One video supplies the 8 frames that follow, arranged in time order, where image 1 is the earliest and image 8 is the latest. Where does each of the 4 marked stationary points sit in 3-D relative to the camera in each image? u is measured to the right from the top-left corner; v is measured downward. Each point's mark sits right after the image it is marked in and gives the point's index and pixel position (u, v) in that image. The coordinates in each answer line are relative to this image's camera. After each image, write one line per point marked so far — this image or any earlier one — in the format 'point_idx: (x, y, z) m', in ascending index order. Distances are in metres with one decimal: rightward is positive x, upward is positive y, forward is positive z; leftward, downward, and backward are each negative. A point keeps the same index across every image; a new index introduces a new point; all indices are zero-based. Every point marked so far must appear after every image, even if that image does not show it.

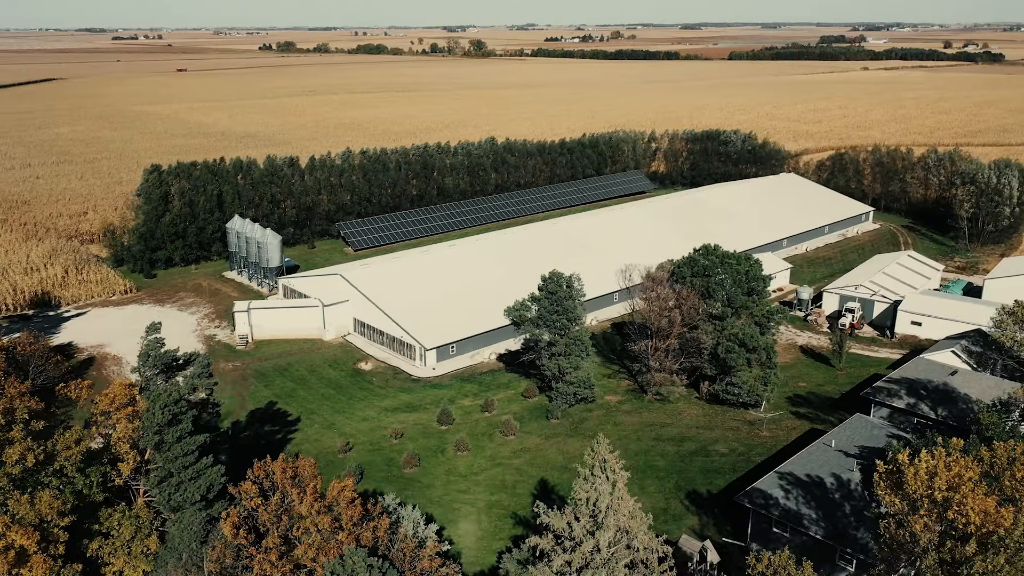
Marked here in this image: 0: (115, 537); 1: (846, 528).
0: (-7.9, -4.9, +16.1) m
1: (+7.8, -5.7, +19.5) m
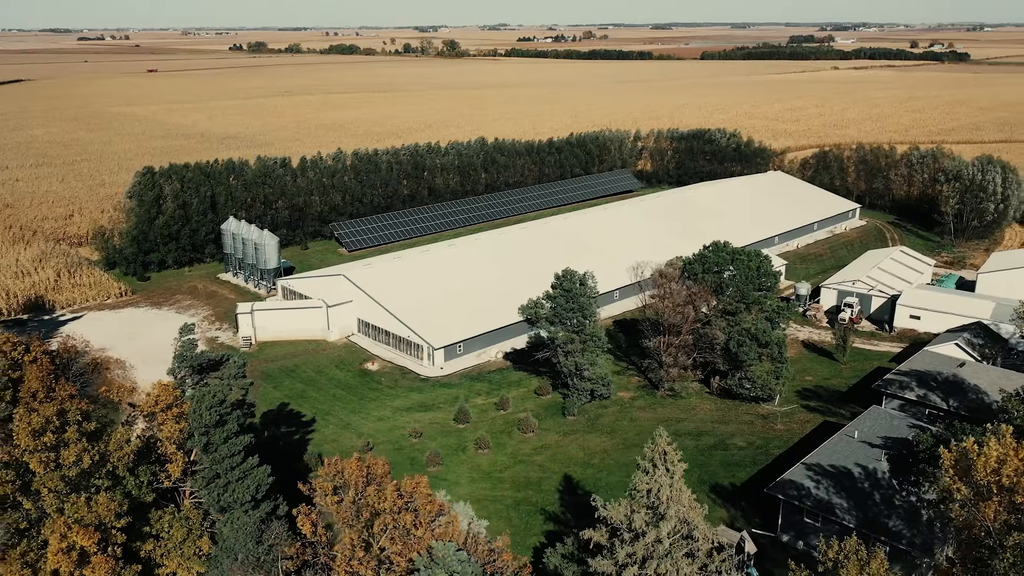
0: (-6.8, -4.9, +16.1) m
1: (+8.8, -5.5, +19.9) m
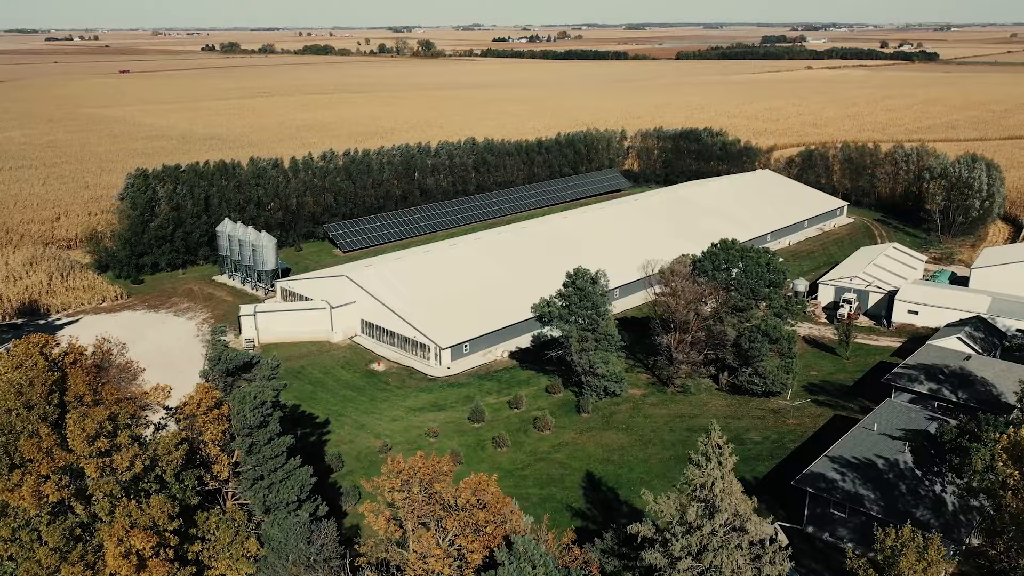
0: (-5.8, -4.9, +16.0) m
1: (+9.7, -5.4, +20.4) m
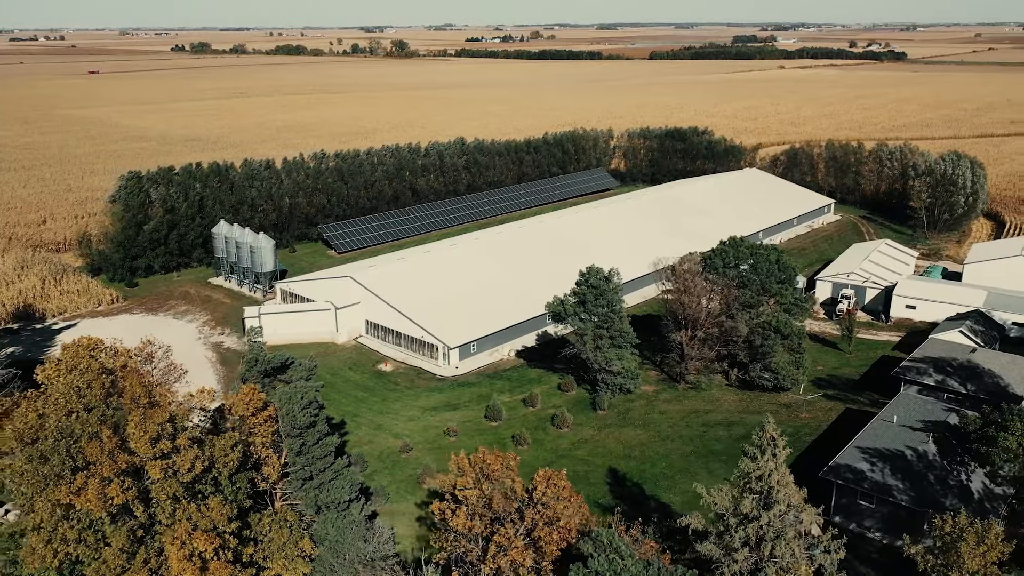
0: (-4.7, -4.9, +16.1) m
1: (+10.6, -5.2, +20.9) m
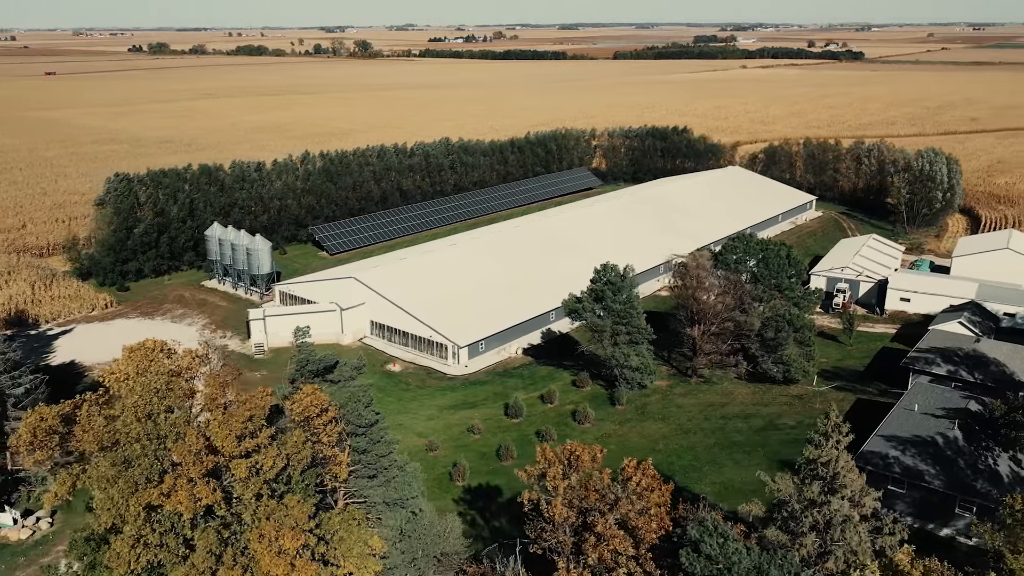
0: (-3.3, -4.9, +16.2) m
1: (+11.8, -5.0, +21.6) m
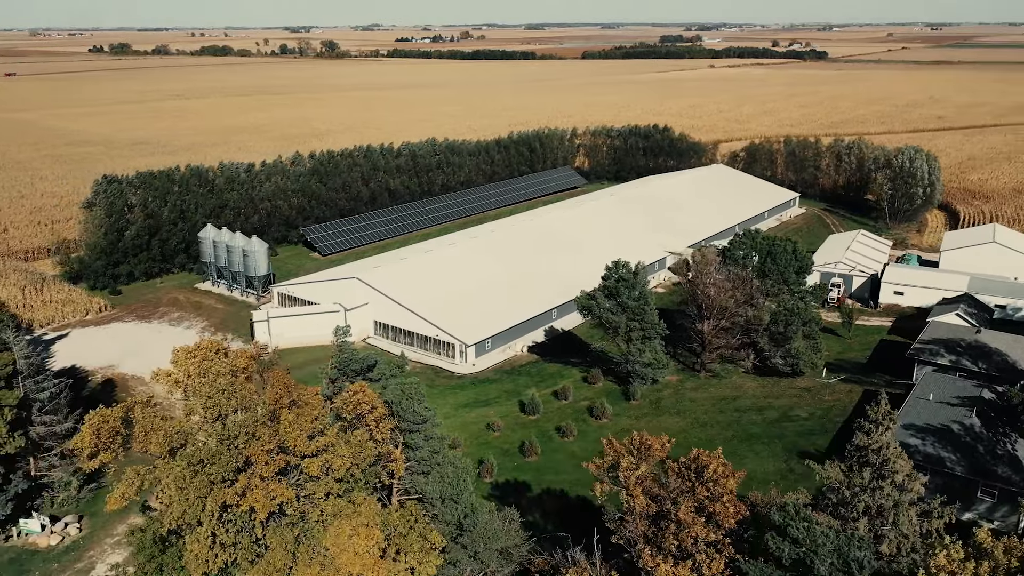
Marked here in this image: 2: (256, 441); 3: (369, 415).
0: (-2.1, -4.9, +16.3) m
1: (+12.8, -4.8, +22.3) m
2: (-4.7, -2.8, +15.1) m
3: (-3.0, -2.6, +17.4) m
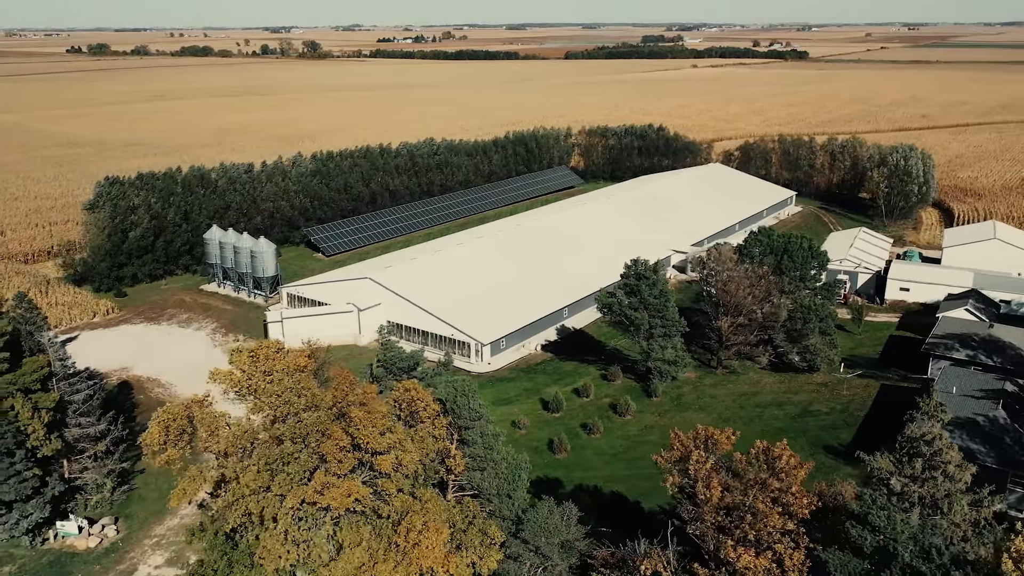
0: (-0.8, -4.8, +16.5) m
1: (+13.9, -4.6, +22.8) m
2: (-3.4, -2.8, +15.2) m
3: (-1.8, -2.6, +17.6) m
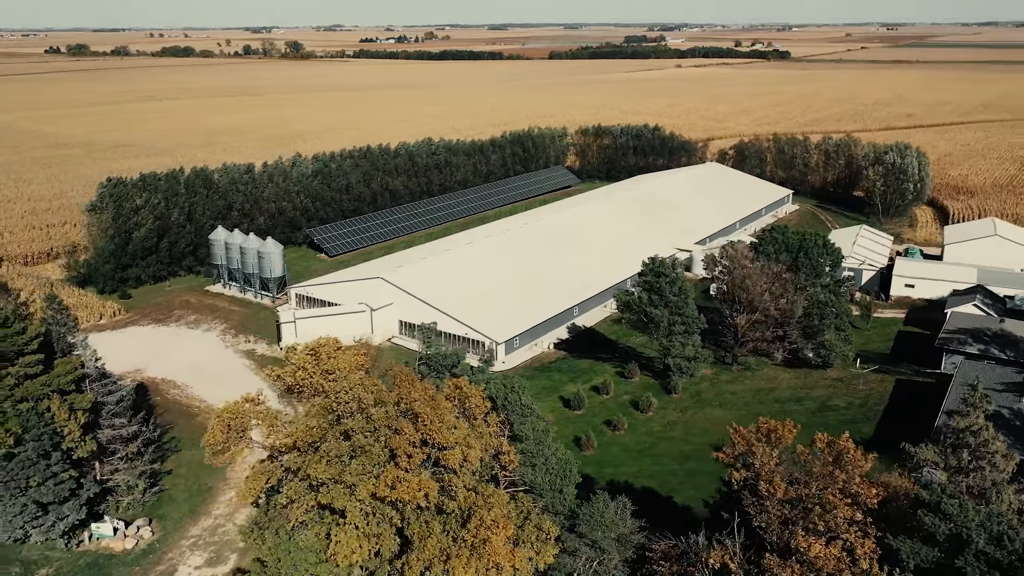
0: (+0.3, -4.8, +16.7) m
1: (+14.9, -4.5, +23.3) m
2: (-2.3, -2.7, +15.3) m
3: (-0.7, -2.6, +17.7) m
